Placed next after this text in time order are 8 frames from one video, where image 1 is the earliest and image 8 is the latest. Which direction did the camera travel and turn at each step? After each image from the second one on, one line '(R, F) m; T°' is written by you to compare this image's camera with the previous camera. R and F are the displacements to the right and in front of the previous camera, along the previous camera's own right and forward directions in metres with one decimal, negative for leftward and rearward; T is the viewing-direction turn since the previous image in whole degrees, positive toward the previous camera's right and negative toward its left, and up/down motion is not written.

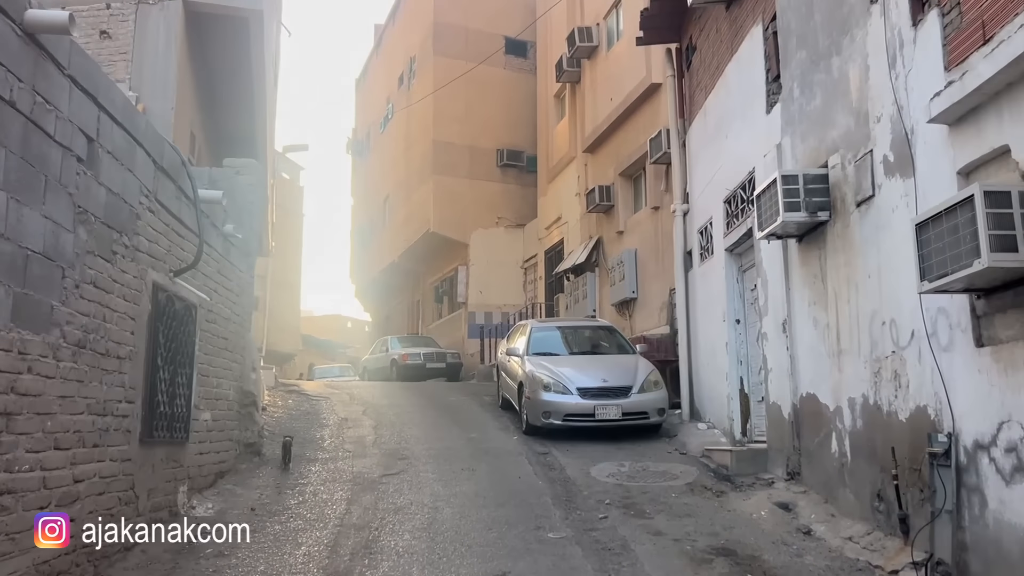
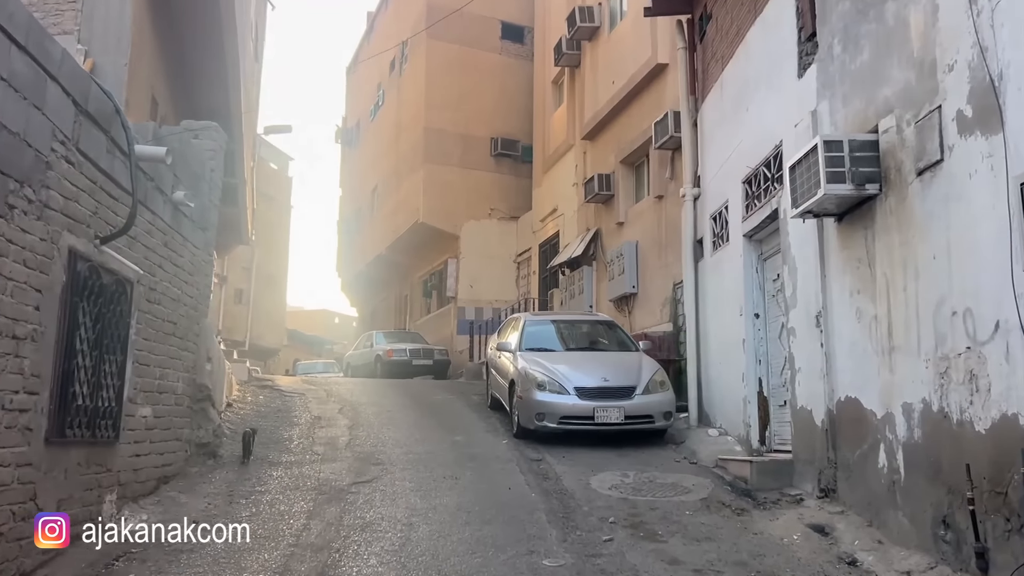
(0.0, +1.0) m; +1°
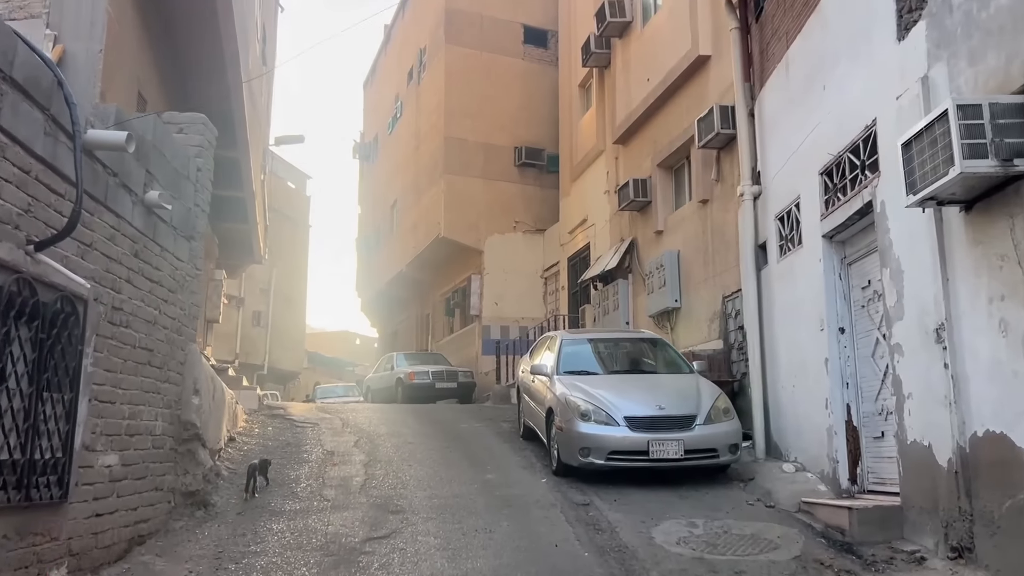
(-0.1, +1.2) m; -1°
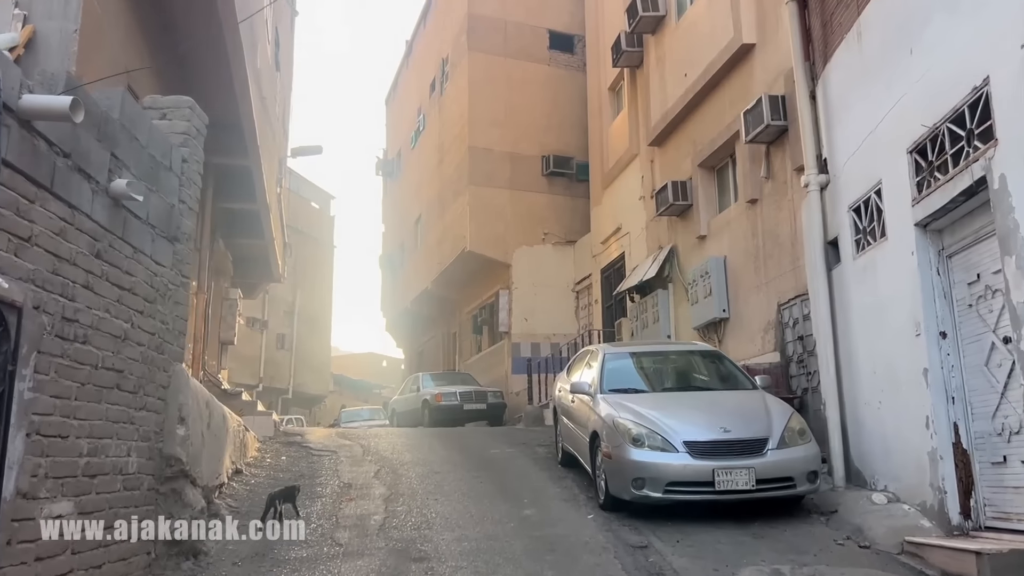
(-0.1, +1.0) m; -2°
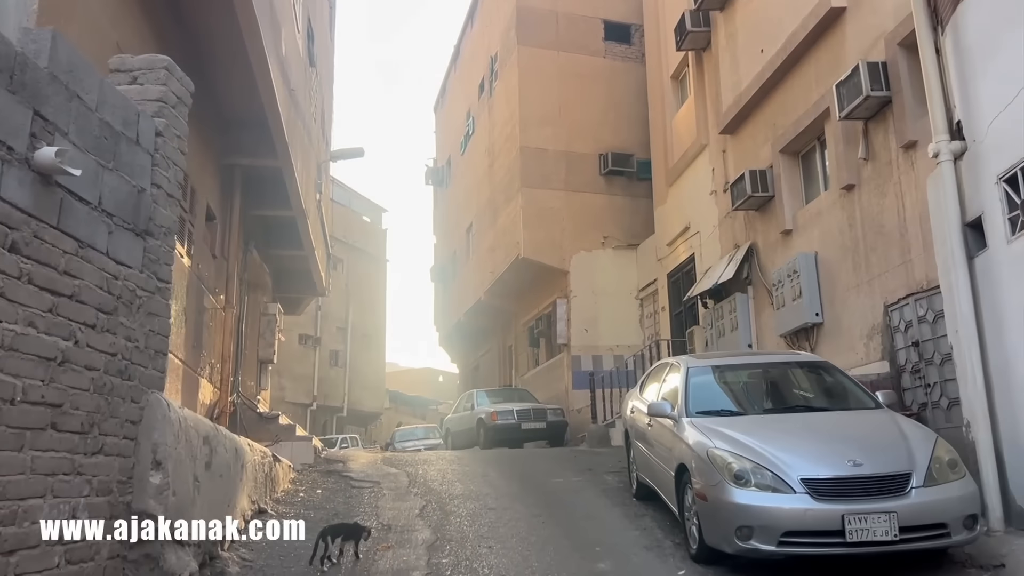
(-0.1, +1.3) m; -4°
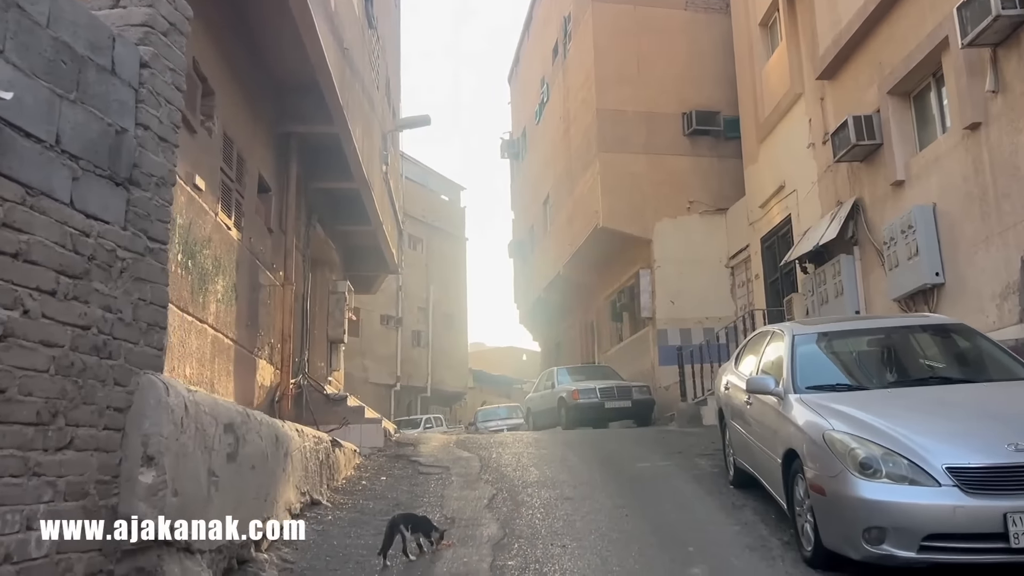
(+0.1, +0.9) m; -6°
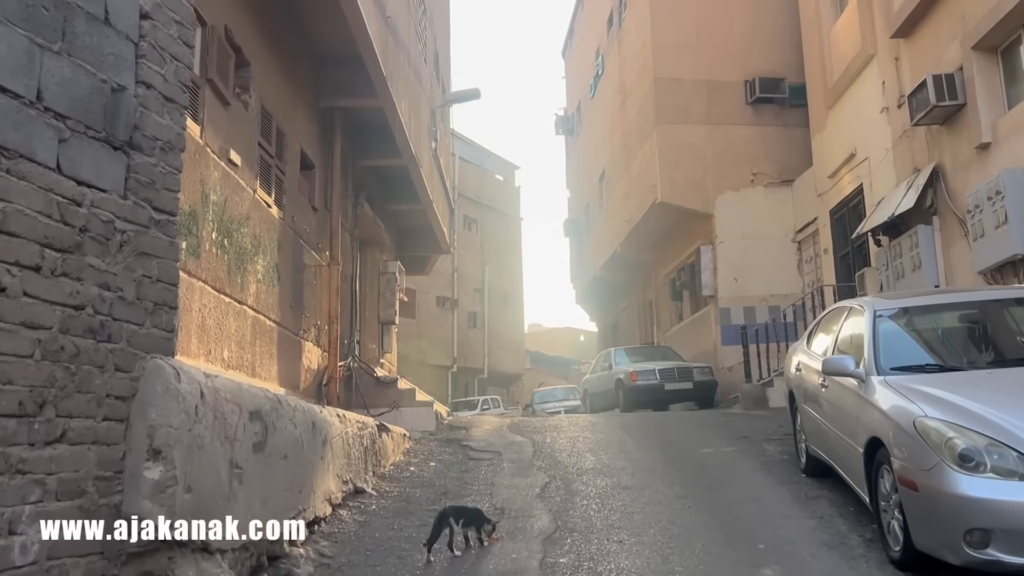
(+0.1, +0.5) m; -4°
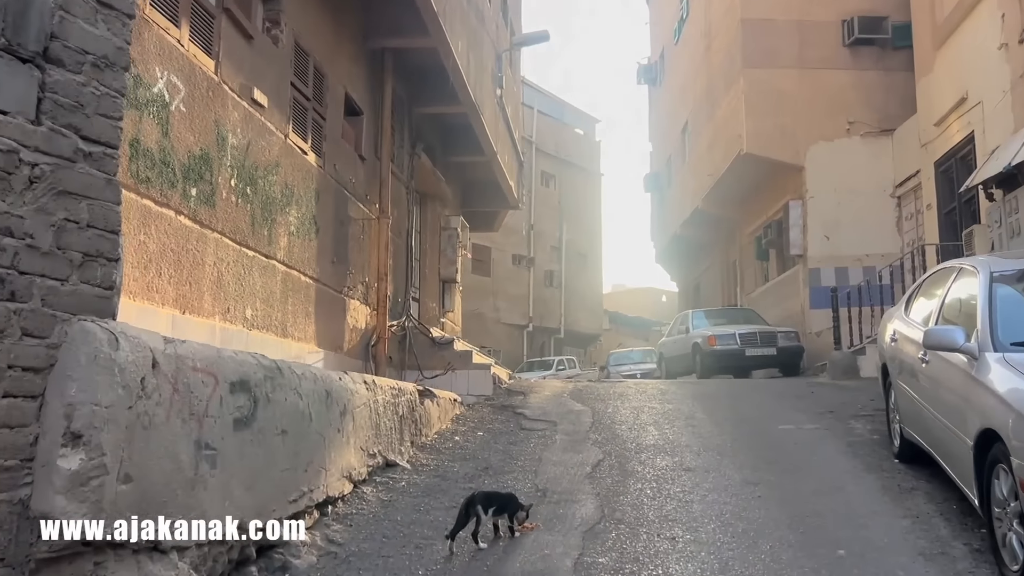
(+0.2, +0.7) m; -6°
